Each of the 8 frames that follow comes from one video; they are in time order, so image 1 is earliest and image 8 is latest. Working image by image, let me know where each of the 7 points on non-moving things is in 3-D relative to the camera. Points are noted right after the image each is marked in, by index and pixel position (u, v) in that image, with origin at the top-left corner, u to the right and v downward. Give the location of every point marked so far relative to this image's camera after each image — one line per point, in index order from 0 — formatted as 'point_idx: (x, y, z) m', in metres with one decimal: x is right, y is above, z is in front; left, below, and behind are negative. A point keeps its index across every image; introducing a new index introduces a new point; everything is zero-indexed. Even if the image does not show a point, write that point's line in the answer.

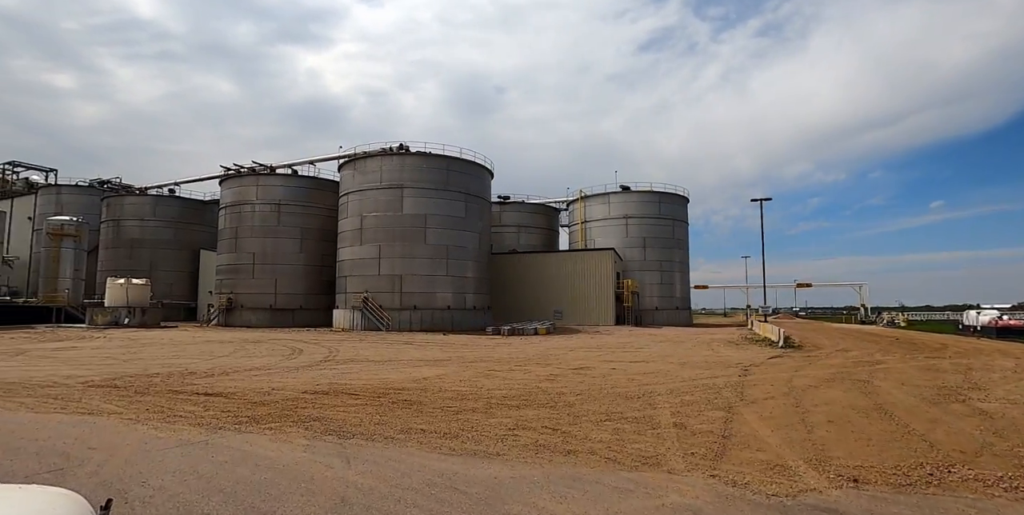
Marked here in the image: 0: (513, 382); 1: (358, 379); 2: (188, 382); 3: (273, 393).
0: (0.0, -3.7, +16.4) m
1: (-4.6, -3.6, +16.5) m
2: (-9.2, -3.5, +15.7) m
3: (-6.0, -3.4, +13.9) m
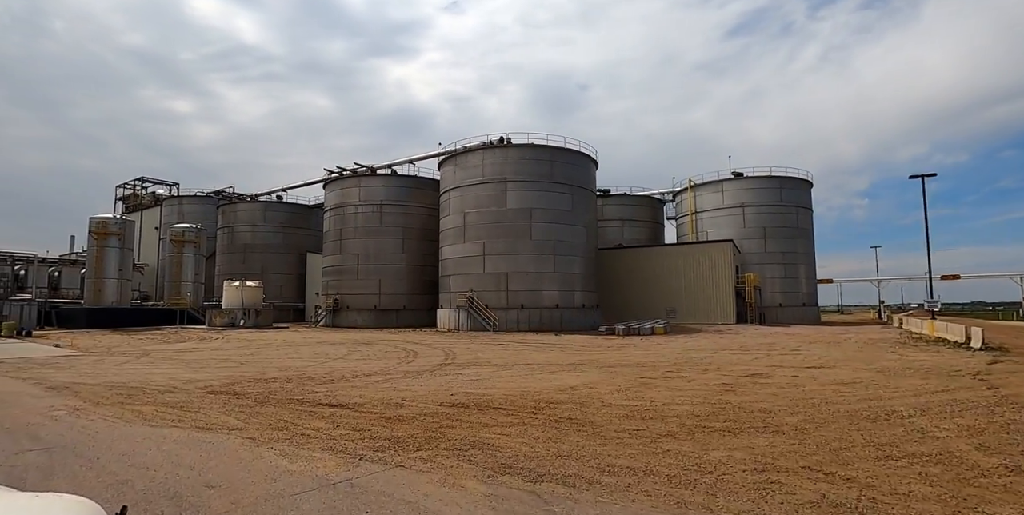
0: (+4.1, -3.3, +13.2) m
1: (-0.4, -3.3, +14.0) m
2: (-5.1, -3.3, +13.9) m
3: (-2.2, -3.1, +11.6) m
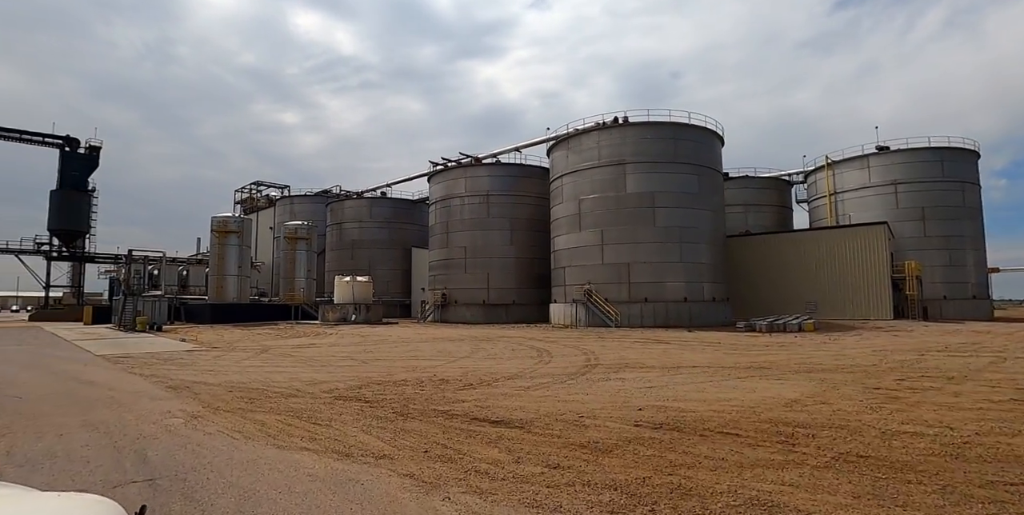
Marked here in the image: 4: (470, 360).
0: (+7.7, -2.6, +9.1) m
1: (+3.4, -2.7, +10.7) m
2: (-1.2, -2.8, +11.3) m
3: (+1.2, -2.6, +8.6) m
4: (-1.3, -3.3, +17.7) m
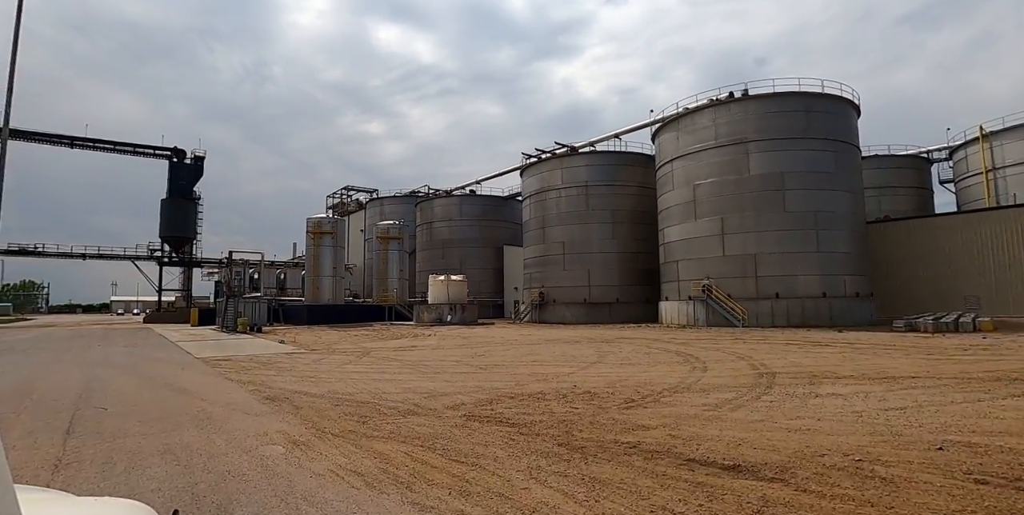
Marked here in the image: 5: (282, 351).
0: (+10.2, -2.0, +4.9) m
1: (+6.2, -2.2, +7.1) m
2: (+1.7, -2.4, +8.3) m
3: (+3.7, -2.1, +5.3) m
4: (+2.5, -2.9, +14.7) m
5: (-8.0, -3.3, +19.3) m
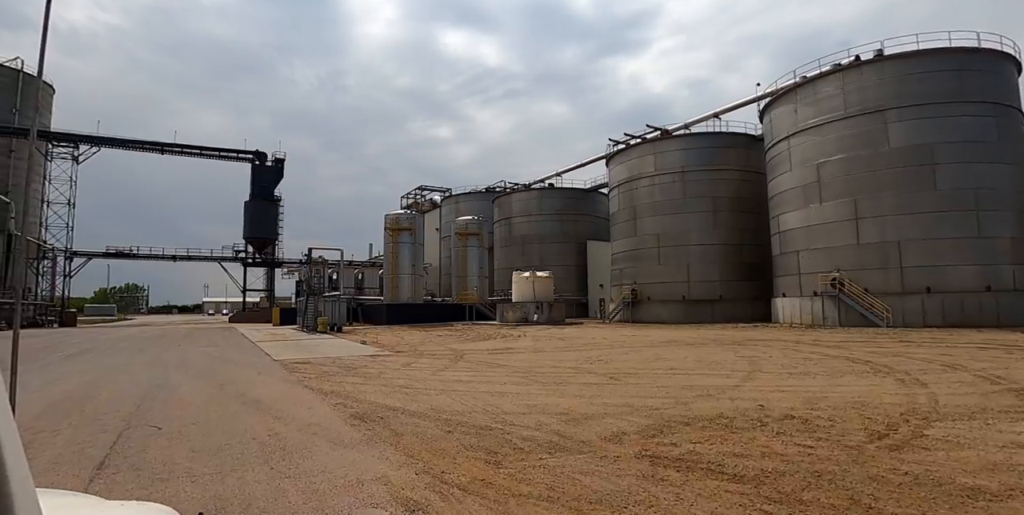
0: (+11.8, -1.5, +0.8) m
1: (+8.0, -1.7, +3.4) m
2: (+3.7, -2.0, +5.2) m
3: (+5.4, -1.7, +1.9) m
4: (+5.3, -2.4, +11.4) m
5: (-4.5, -3.0, +17.2) m
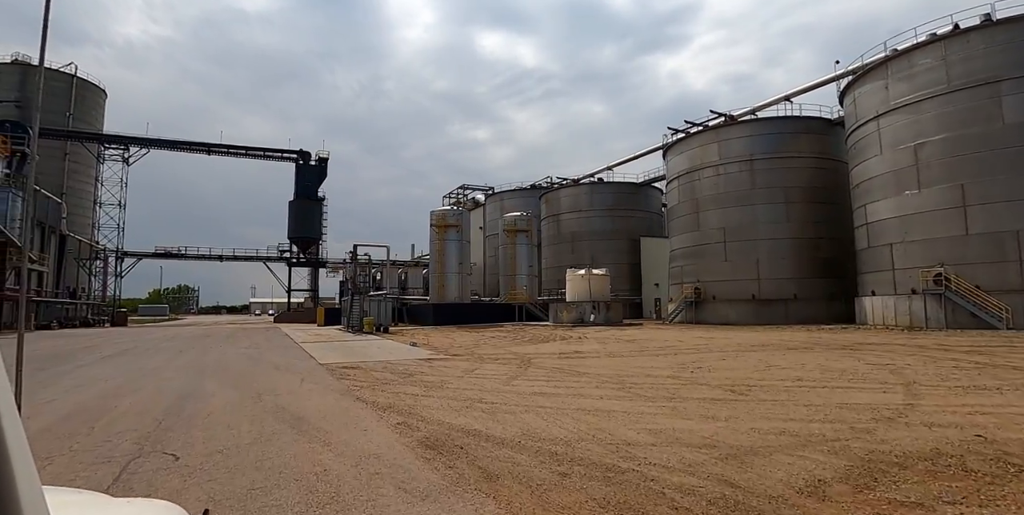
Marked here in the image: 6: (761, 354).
0: (+12.6, -1.1, -2.1) m
1: (+9.0, -1.4, +0.8) m
2: (+4.8, -1.7, +2.8) m
3: (+6.3, -1.4, -0.5) m
4: (+6.8, -2.2, +8.9) m
5: (-2.6, -2.8, +15.4) m
6: (+6.2, -2.4, +13.7) m
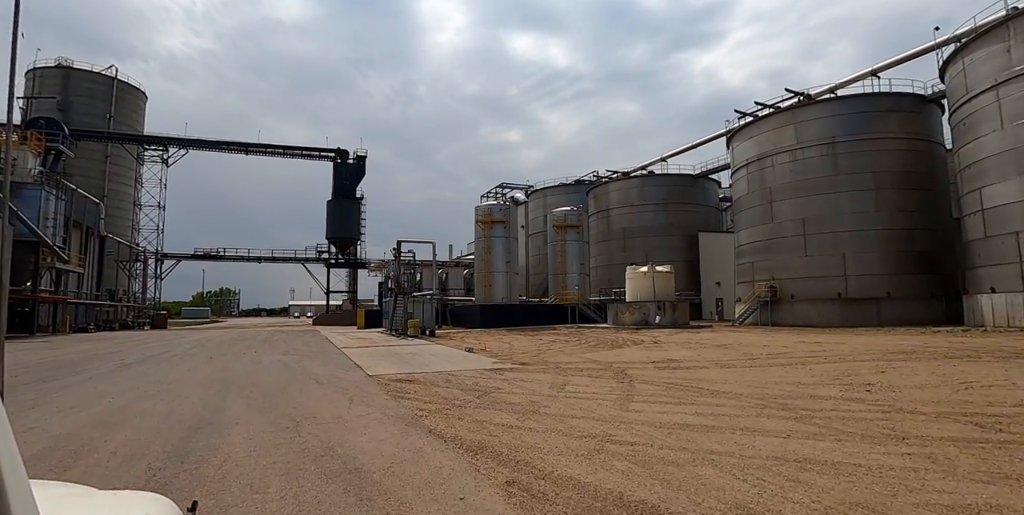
0: (+13.5, -0.7, -5.5) m
1: (+10.1, -1.0, -2.4) m
2: (+6.0, -1.3, -0.1) m
3: (+7.2, -1.0, -3.5) m
4: (+8.4, -1.8, +5.9) m
5: (-0.6, -2.5, +12.9) m
6: (+8.0, -2.1, +10.7) m
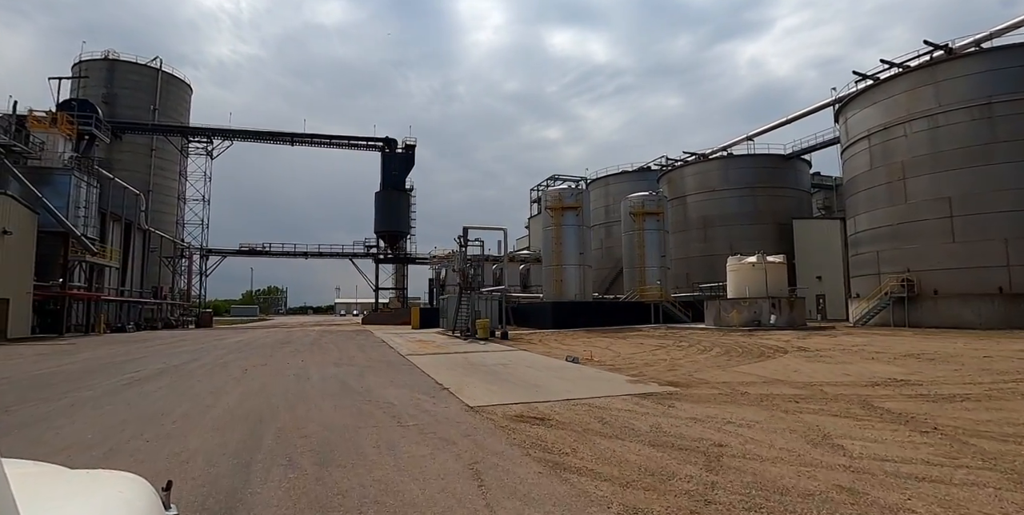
0: (+14.6, -0.2, -10.5) m
1: (+11.4, -0.6, -7.1) m
2: (+7.6, -0.9, -4.6) m
3: (+8.5, -0.6, -8.1) m
4: (+10.3, -1.3, +1.2) m
5: (+1.9, -2.1, +8.8) m
6: (+10.3, -1.6, +6.1) m
